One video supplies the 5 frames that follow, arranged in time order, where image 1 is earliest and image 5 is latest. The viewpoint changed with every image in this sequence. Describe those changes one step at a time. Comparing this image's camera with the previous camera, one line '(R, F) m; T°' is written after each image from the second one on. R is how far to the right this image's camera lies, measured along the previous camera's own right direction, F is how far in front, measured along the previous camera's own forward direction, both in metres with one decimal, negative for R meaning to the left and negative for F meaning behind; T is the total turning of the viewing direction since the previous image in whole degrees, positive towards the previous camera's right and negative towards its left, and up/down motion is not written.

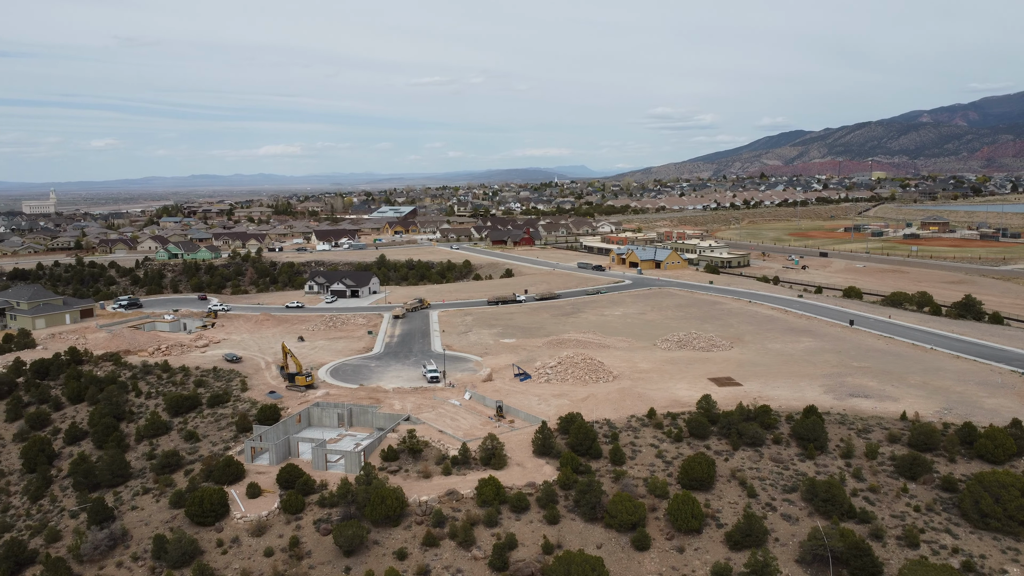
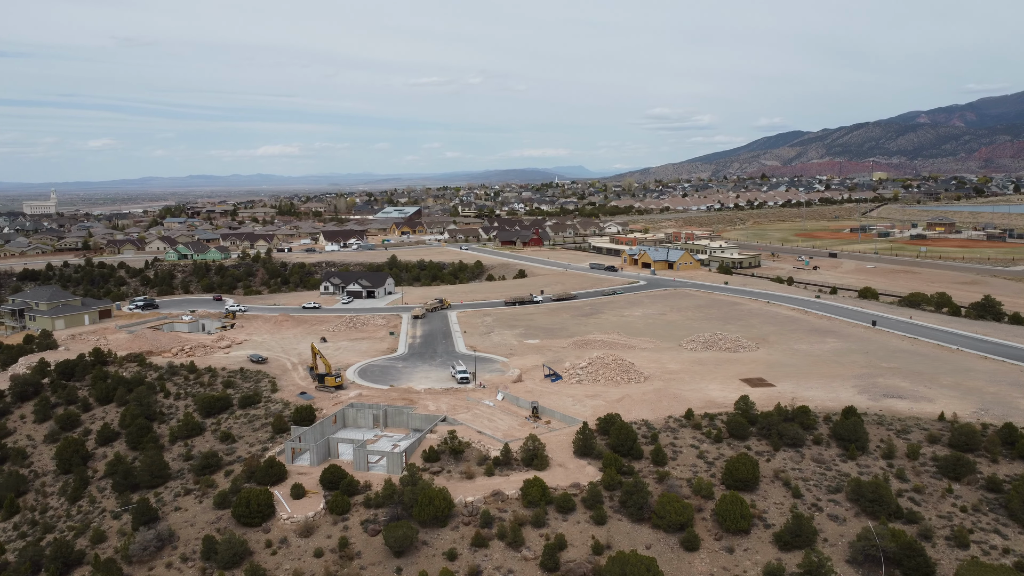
(-1.1, 0.0) m; 0°
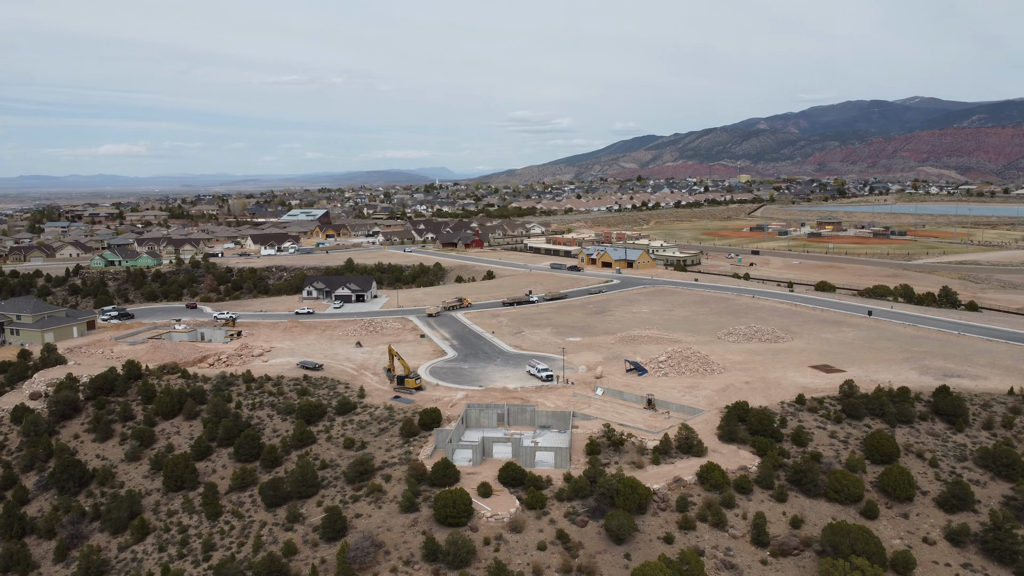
(-7.5, -0.1) m; +10°
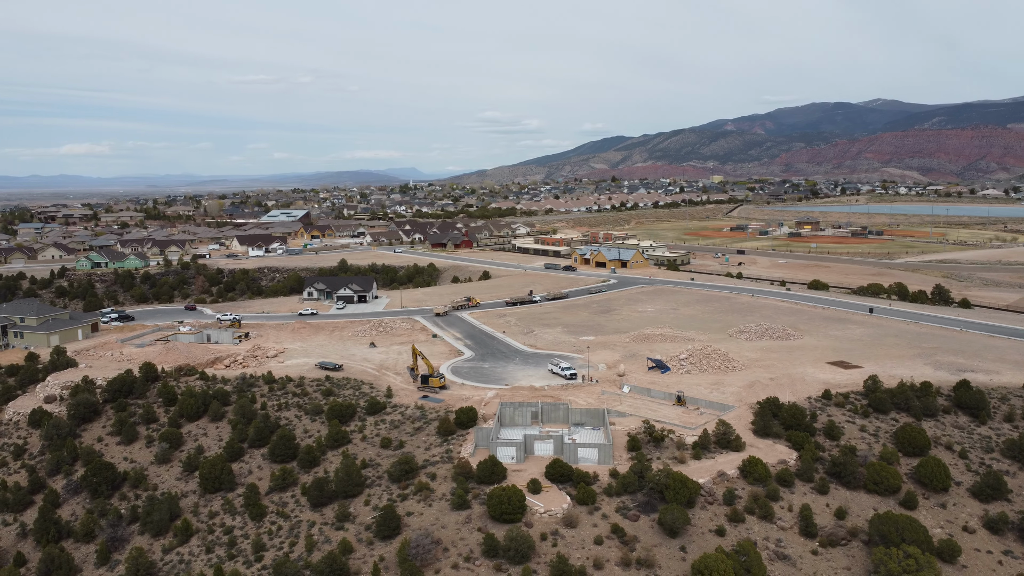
(-1.9, -0.2) m; +2°
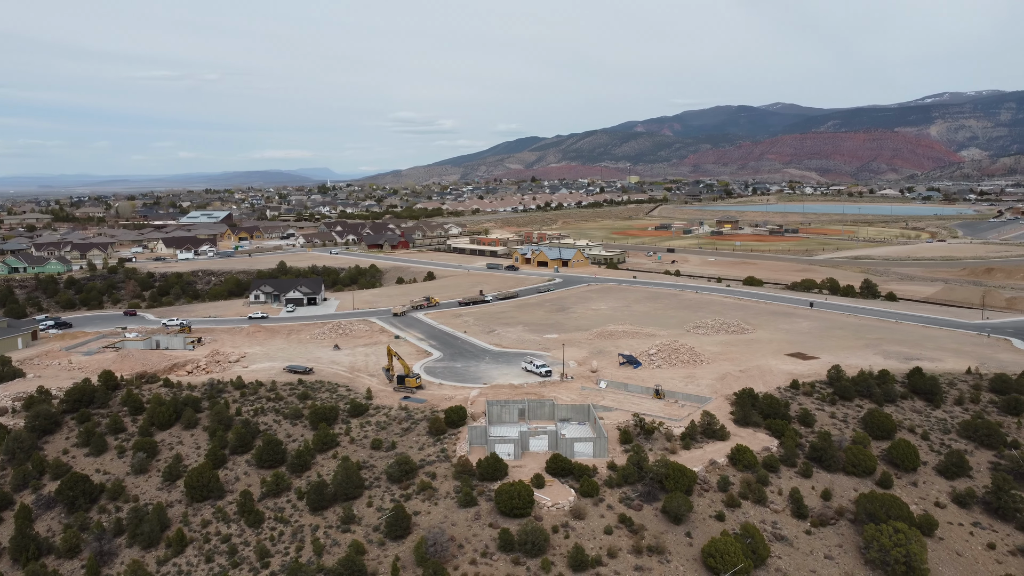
(-2.1, -0.3) m; +6°
